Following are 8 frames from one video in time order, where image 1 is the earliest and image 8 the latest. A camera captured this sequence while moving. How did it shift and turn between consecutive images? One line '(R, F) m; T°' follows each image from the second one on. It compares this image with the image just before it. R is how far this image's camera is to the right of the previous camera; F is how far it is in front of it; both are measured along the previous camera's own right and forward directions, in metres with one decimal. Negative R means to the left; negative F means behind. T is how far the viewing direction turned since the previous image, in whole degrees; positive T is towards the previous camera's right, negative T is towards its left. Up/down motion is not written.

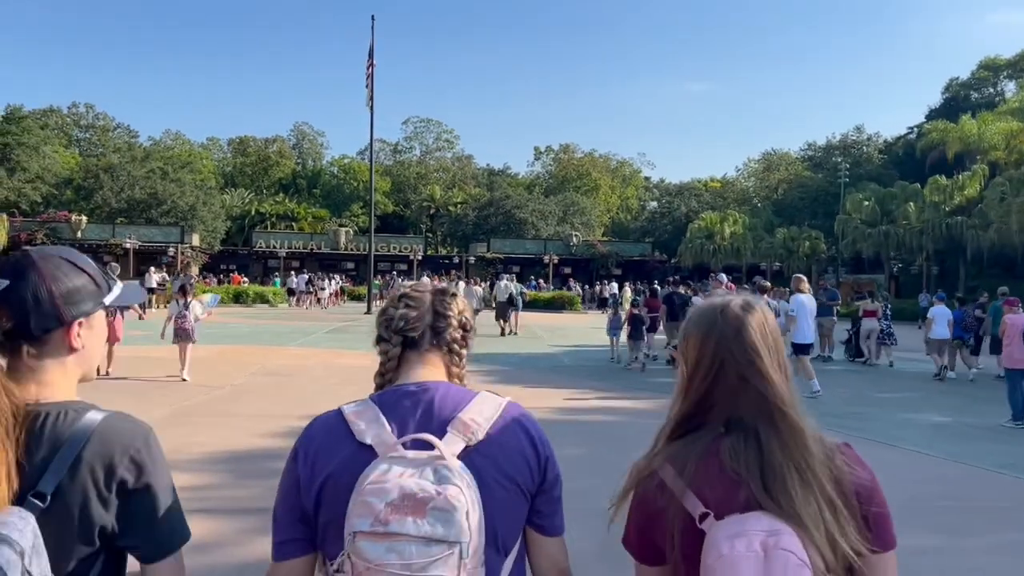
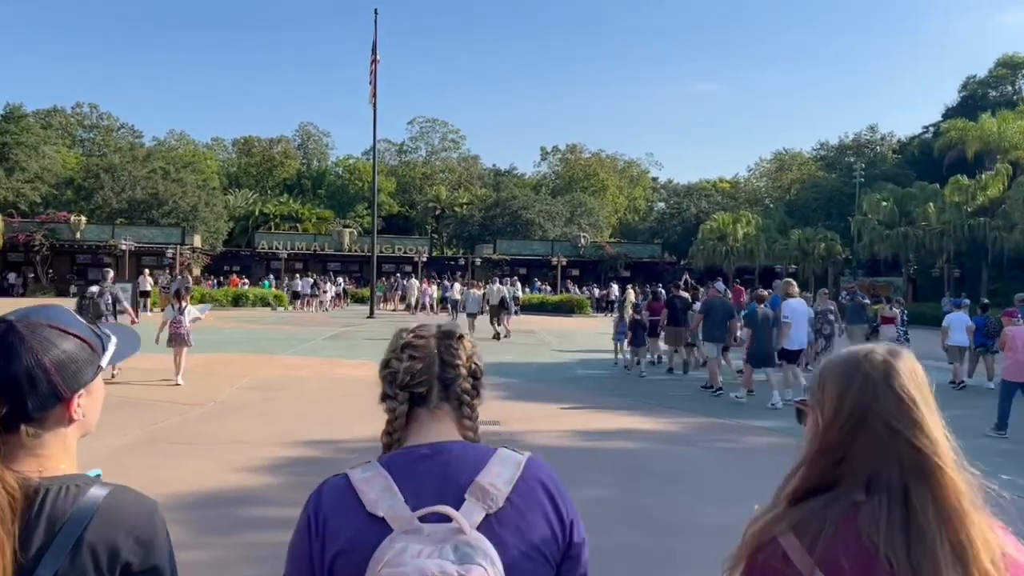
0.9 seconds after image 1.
(-0.1, +1.0) m; 0°
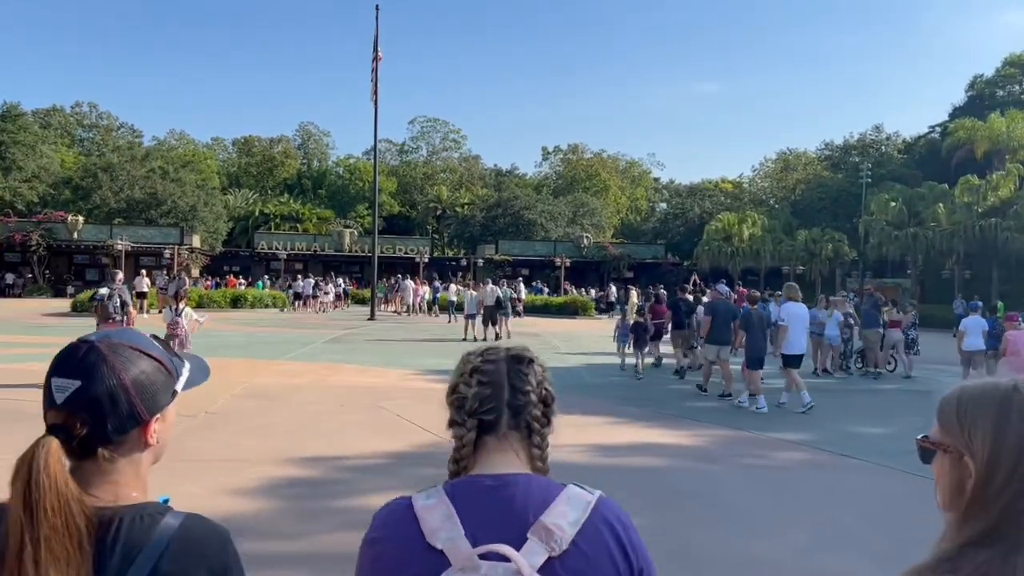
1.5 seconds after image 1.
(-0.1, +0.5) m; 0°
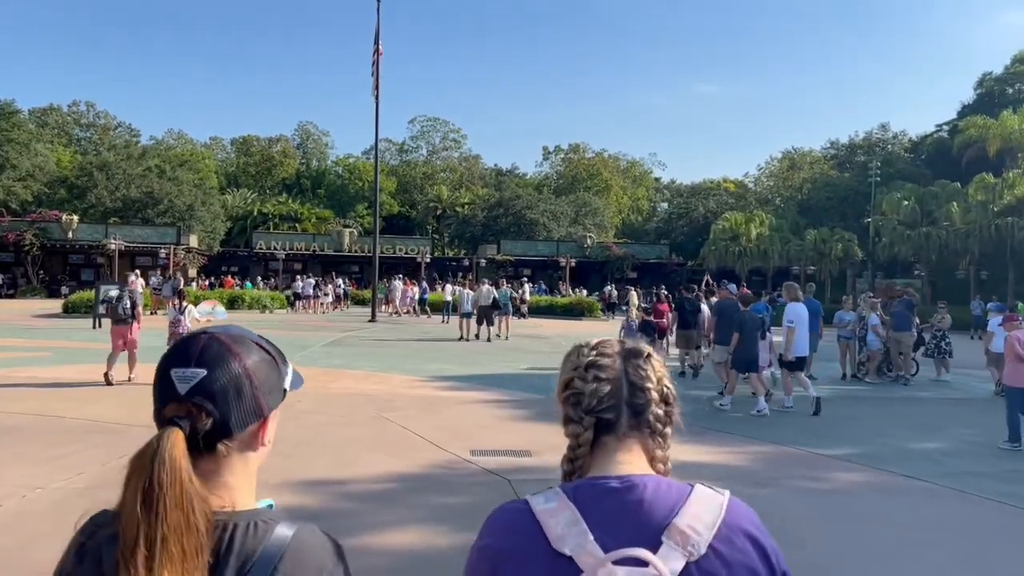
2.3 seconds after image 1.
(-0.2, +0.8) m; 0°
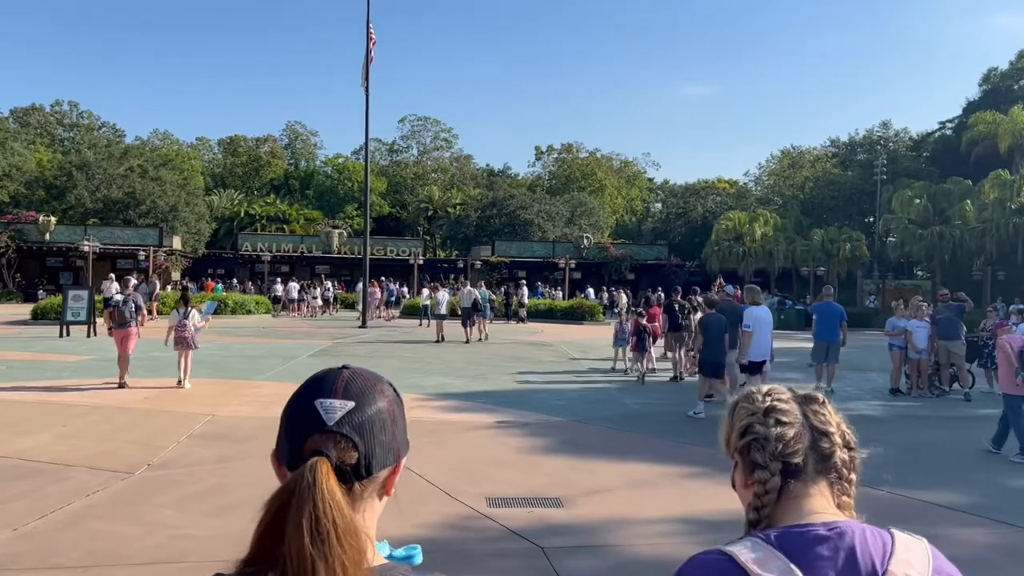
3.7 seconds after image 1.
(-0.3, +1.5) m; +1°
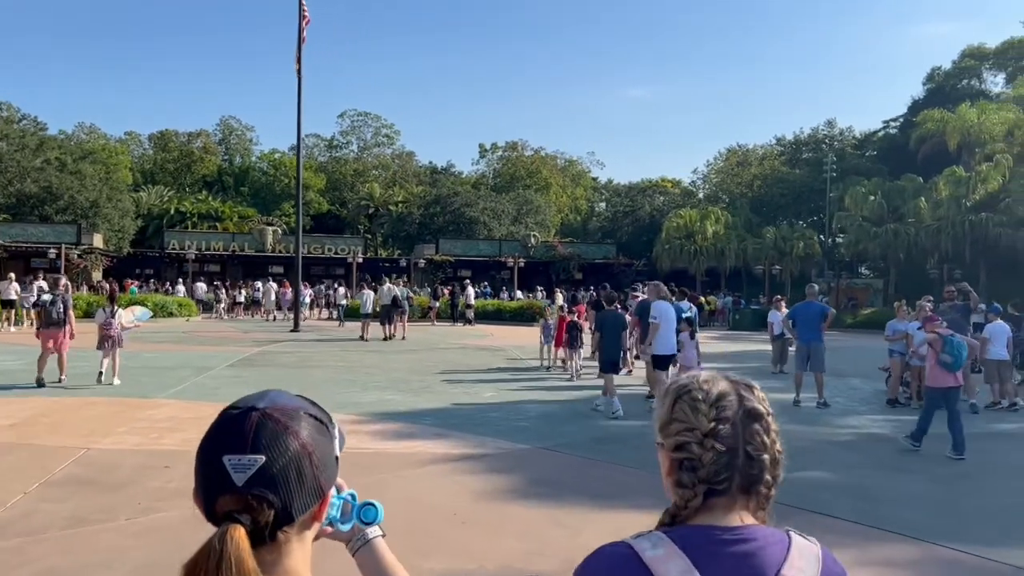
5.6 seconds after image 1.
(-0.1, +1.7) m; +4°
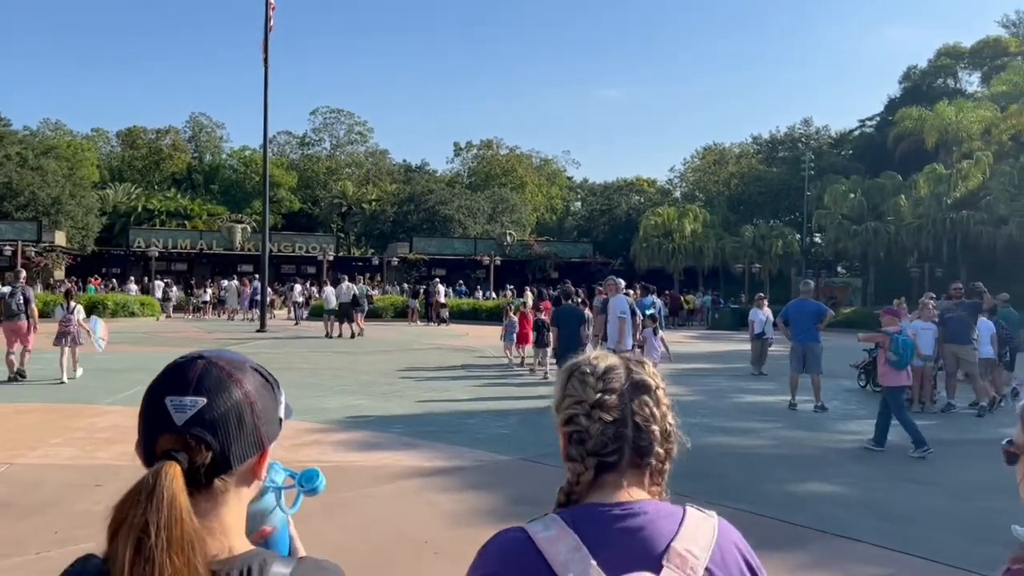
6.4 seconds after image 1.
(0.0, +0.8) m; +2°
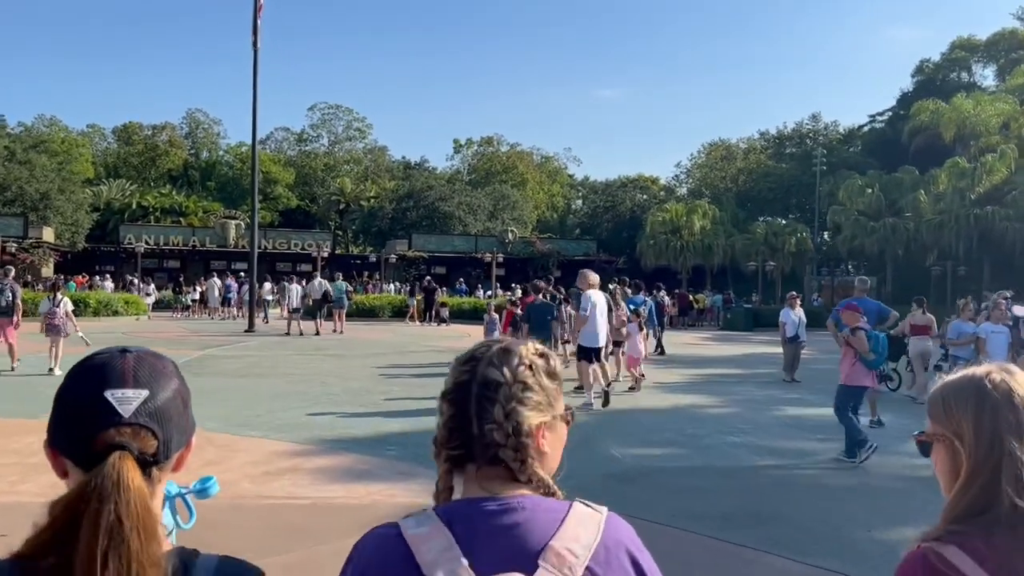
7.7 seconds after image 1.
(-0.1, +1.3) m; 0°
